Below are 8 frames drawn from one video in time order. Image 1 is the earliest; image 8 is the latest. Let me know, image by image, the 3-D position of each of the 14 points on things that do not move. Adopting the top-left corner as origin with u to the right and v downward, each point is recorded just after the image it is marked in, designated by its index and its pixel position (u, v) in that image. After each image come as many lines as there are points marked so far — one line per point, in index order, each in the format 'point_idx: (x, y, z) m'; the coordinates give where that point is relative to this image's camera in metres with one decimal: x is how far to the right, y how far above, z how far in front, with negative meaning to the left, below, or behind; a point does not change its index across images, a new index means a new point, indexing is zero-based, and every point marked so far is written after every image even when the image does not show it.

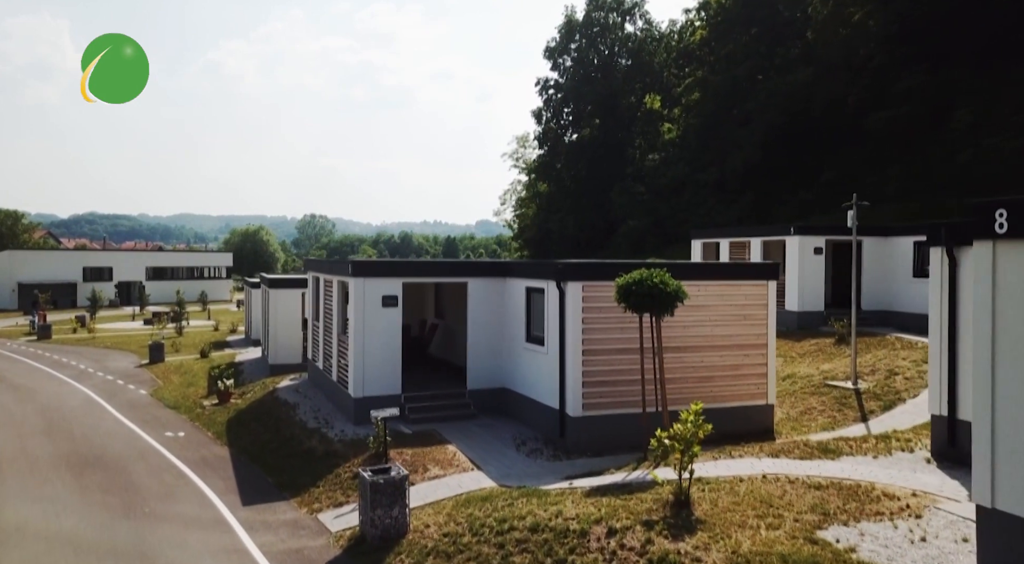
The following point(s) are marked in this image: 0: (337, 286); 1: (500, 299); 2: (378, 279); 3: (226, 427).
0: (-3.7, -0.1, +17.4) m
1: (-0.3, -0.3, +16.0) m
2: (-2.6, +0.1, +15.4) m
3: (-6.3, -3.3, +17.7) m
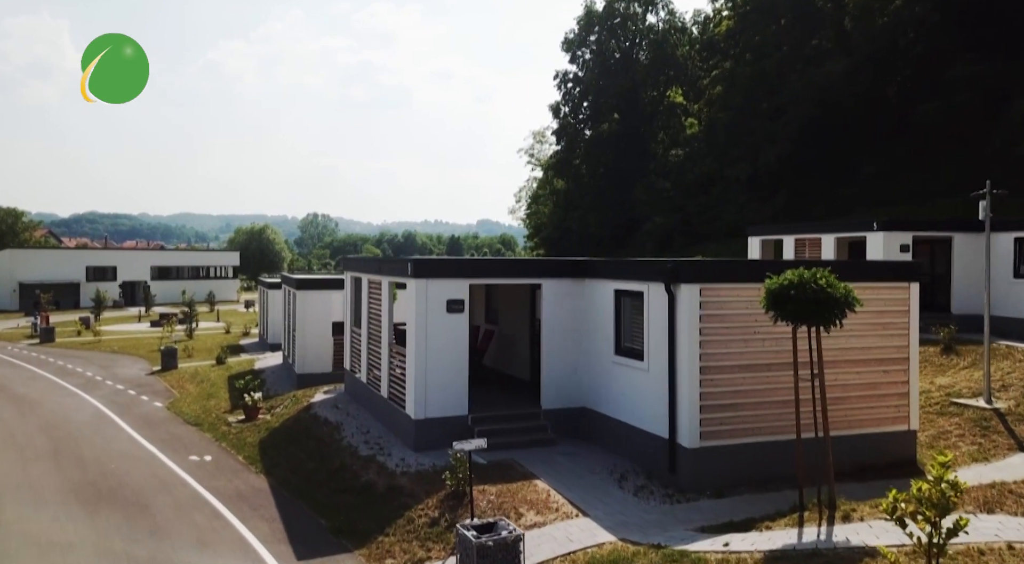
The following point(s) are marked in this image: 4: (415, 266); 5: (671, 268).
0: (-2.3, -0.1, +15.2) m
1: (+1.1, -0.3, +13.8) m
2: (-1.2, +0.1, +13.2) m
3: (-4.9, -3.3, +15.5) m
4: (-1.7, +0.3, +13.1) m
5: (+2.2, +0.2, +11.0) m
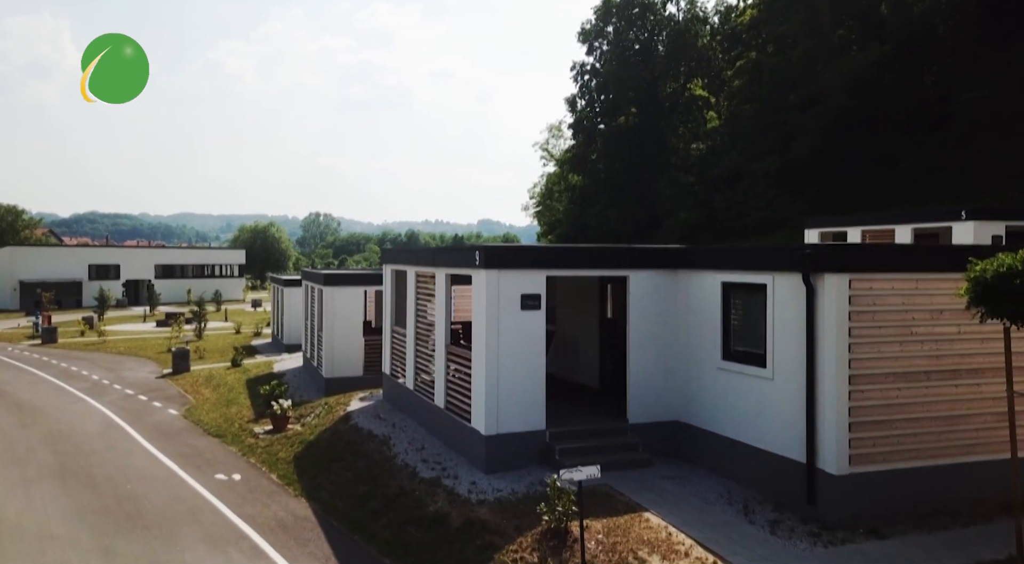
0: (-1.1, 0.0, +13.2) m
1: (+2.4, -0.2, +11.9) m
2: (0.0, +0.2, +11.2) m
3: (-3.7, -3.2, +13.6) m
4: (-0.4, +0.4, +11.1) m
5: (+3.4, +0.3, +9.1) m
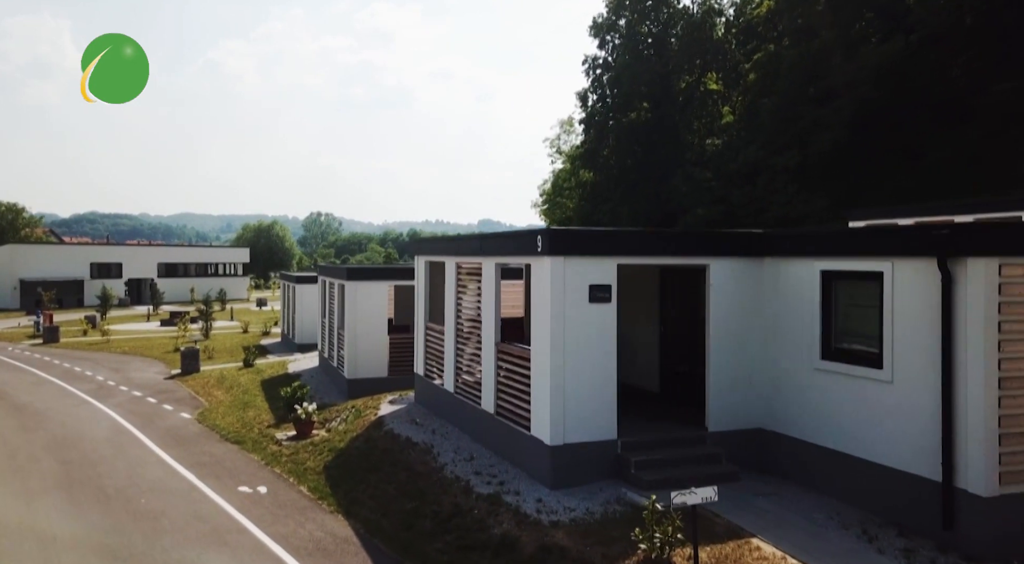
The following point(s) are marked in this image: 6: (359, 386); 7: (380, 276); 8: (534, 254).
0: (-0.2, +0.1, +11.9) m
1: (+3.2, -0.1, +10.5) m
2: (+0.9, +0.3, +9.9) m
3: (-2.8, -3.1, +12.2) m
4: (+0.4, +0.5, +9.8) m
5: (+4.3, +0.4, +7.7) m
6: (-3.7, -2.5, +19.6) m
7: (-3.2, +0.1, +19.7) m
8: (+0.3, +0.4, +10.2) m
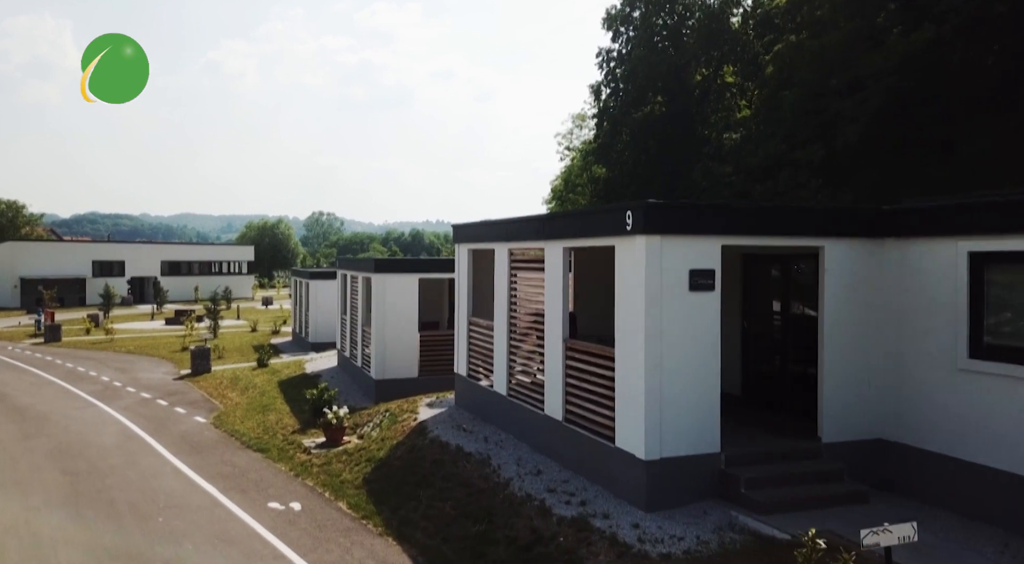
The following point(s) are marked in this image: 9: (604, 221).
0: (+0.7, +0.3, +10.4) m
1: (+4.1, +0.1, +9.0) m
2: (+1.8, +0.5, +8.4) m
3: (-1.9, -2.9, +10.7) m
4: (+1.3, +0.7, +8.3) m
5: (+5.2, +0.6, +6.2) m
6: (-2.8, -2.4, +18.1) m
7: (-2.3, +0.3, +18.2) m
8: (+1.2, +0.5, +8.7) m
9: (+1.0, +0.7, +9.1) m
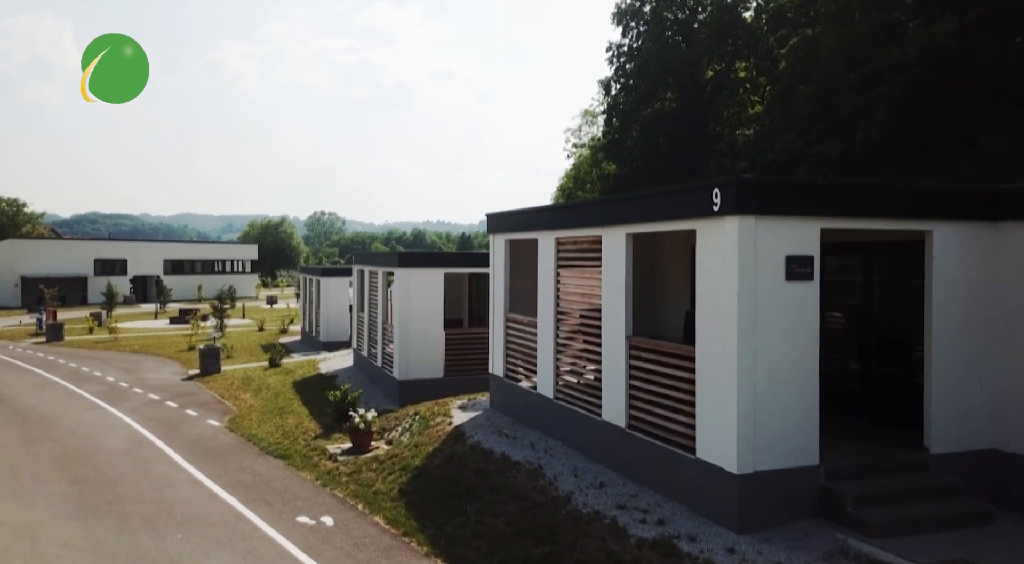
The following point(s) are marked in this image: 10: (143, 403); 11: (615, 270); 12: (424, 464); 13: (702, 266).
0: (+1.3, +0.4, +9.4) m
1: (+4.8, +0.2, +8.0) m
2: (+2.5, +0.6, +7.4) m
3: (-1.2, -2.8, +9.7) m
4: (+2.0, +0.8, +7.3) m
5: (+5.8, +0.7, +5.2) m
6: (-2.1, -2.3, +17.1) m
7: (-1.6, +0.4, +17.2) m
8: (+1.8, +0.6, +7.7) m
9: (+1.7, +0.8, +8.0) m
10: (-8.8, -2.9, +19.1) m
11: (+1.2, +0.1, +9.6) m
12: (-1.2, -2.5, +11.1) m
13: (+1.8, +0.1, +7.7) m
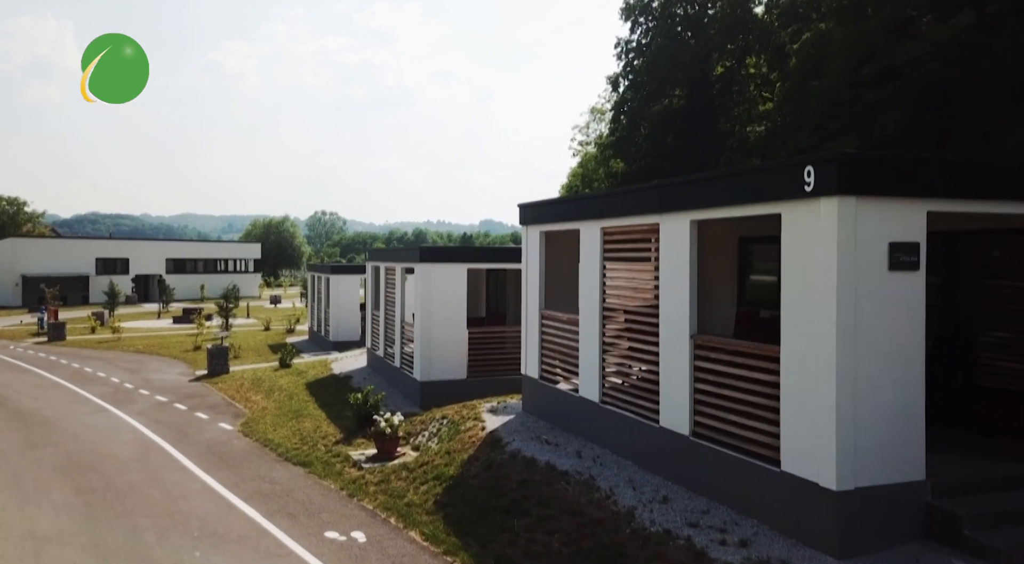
0: (+1.9, +0.5, +8.5) m
1: (+5.4, +0.2, +7.2) m
2: (+3.0, +0.6, +6.5) m
3: (-0.7, -2.7, +8.9) m
4: (+2.6, +0.8, +6.4) m
5: (+6.4, +0.8, +4.4) m
6: (-1.6, -2.2, +16.3) m
7: (-1.1, +0.5, +16.3) m
8: (+2.4, +0.7, +6.8) m
9: (+2.3, +0.9, +7.2) m
10: (-8.3, -2.8, +18.2) m
11: (+1.8, +0.2, +8.8) m
12: (-0.7, -2.5, +10.3) m
13: (+2.4, +0.2, +6.8) m
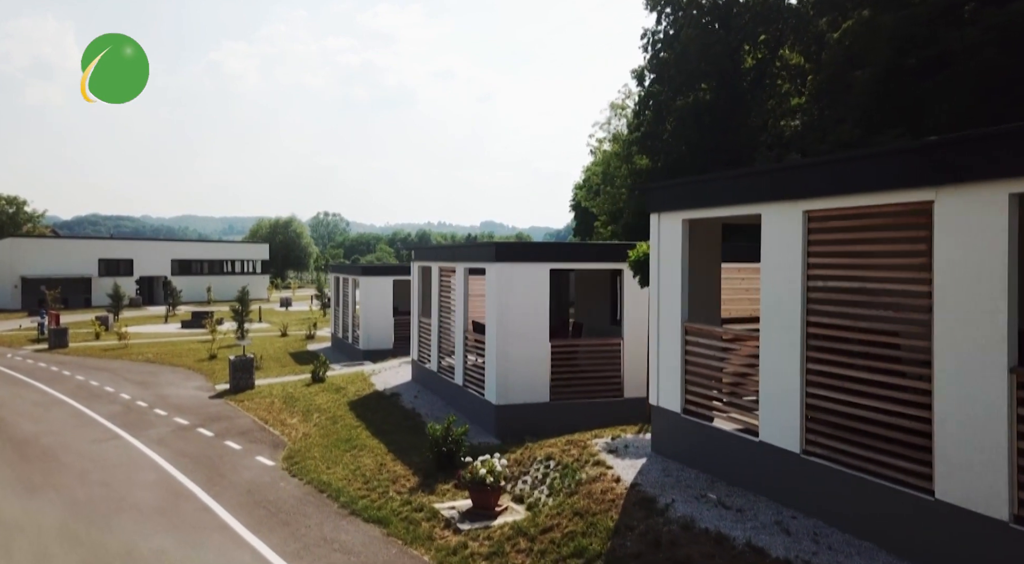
0: (+3.5, +0.4, +5.8) m
1: (+7.0, +0.2, +4.4) m
2: (+4.6, +0.6, +3.8) m
3: (+0.9, -2.8, +6.1) m
4: (+4.2, +0.8, +3.7) m
5: (+8.0, +0.7, +1.6) m
6: (+0.1, -2.3, +13.5) m
7: (+0.5, +0.4, +13.6) m
8: (+4.0, +0.7, +4.1) m
9: (+3.9, +0.8, +4.5) m
10: (-6.6, -2.9, +15.5) m
11: (+3.4, +0.2, +6.0) m
12: (+0.9, -2.5, +7.5) m
13: (+4.0, +0.2, +4.1) m
